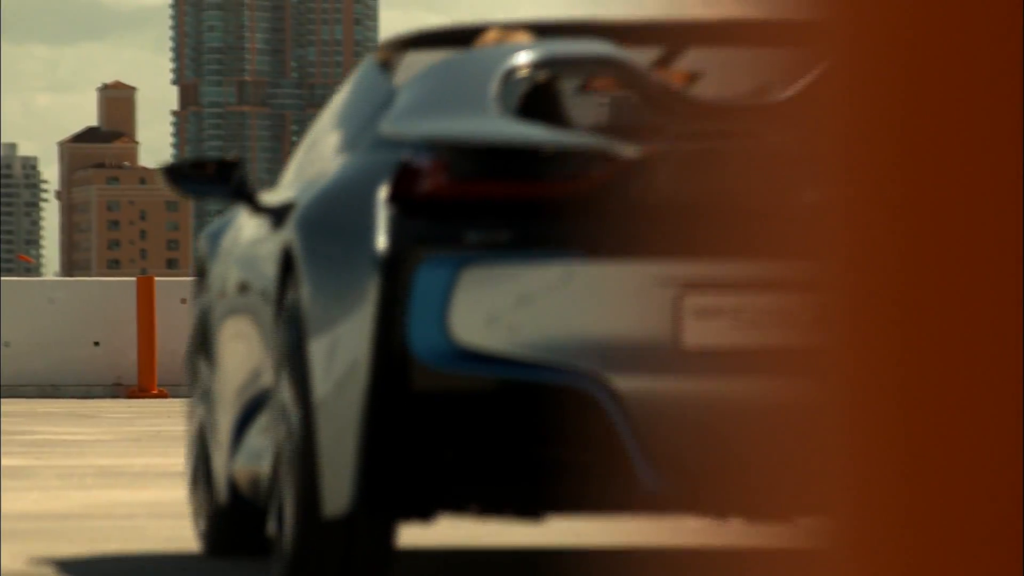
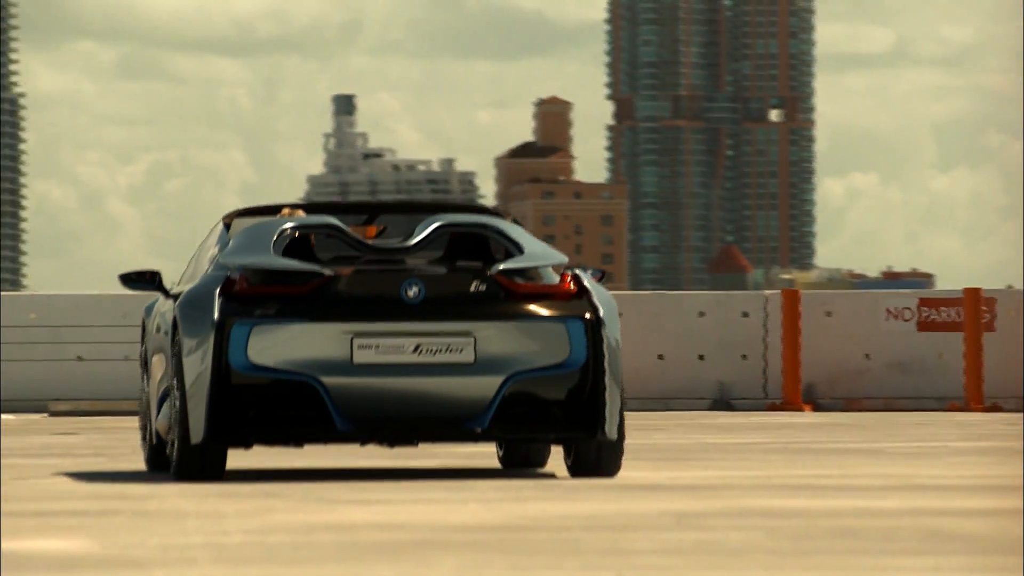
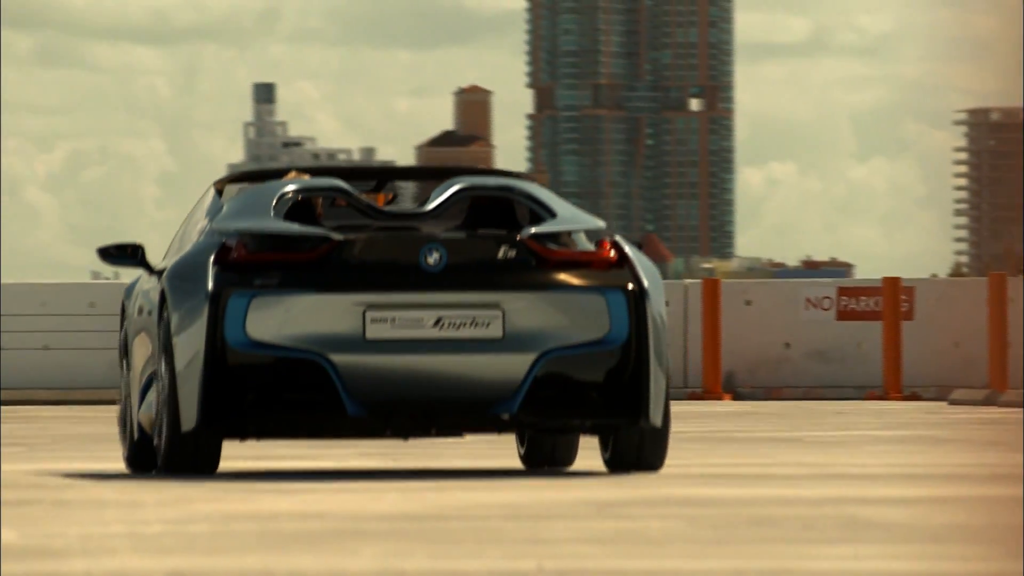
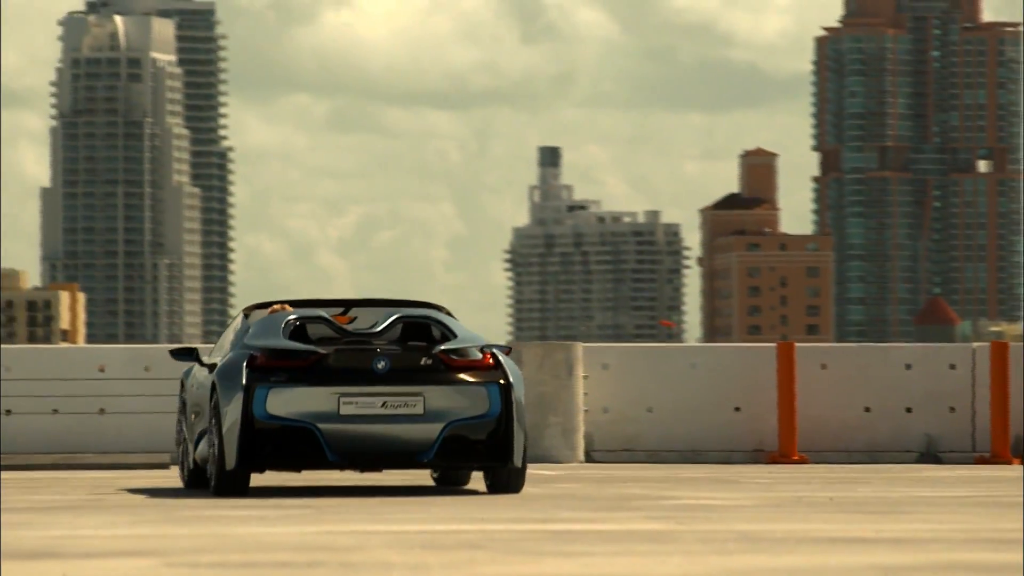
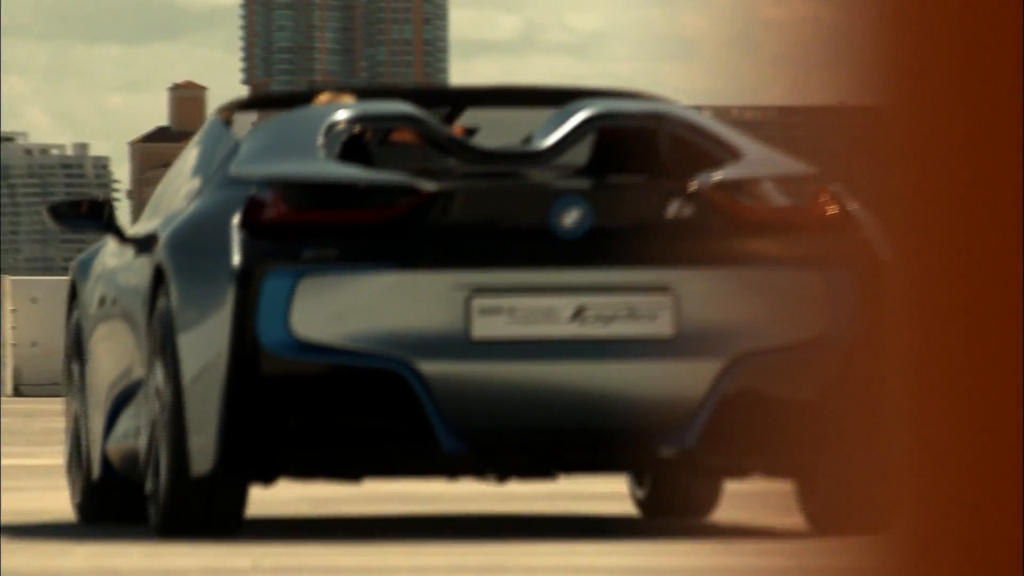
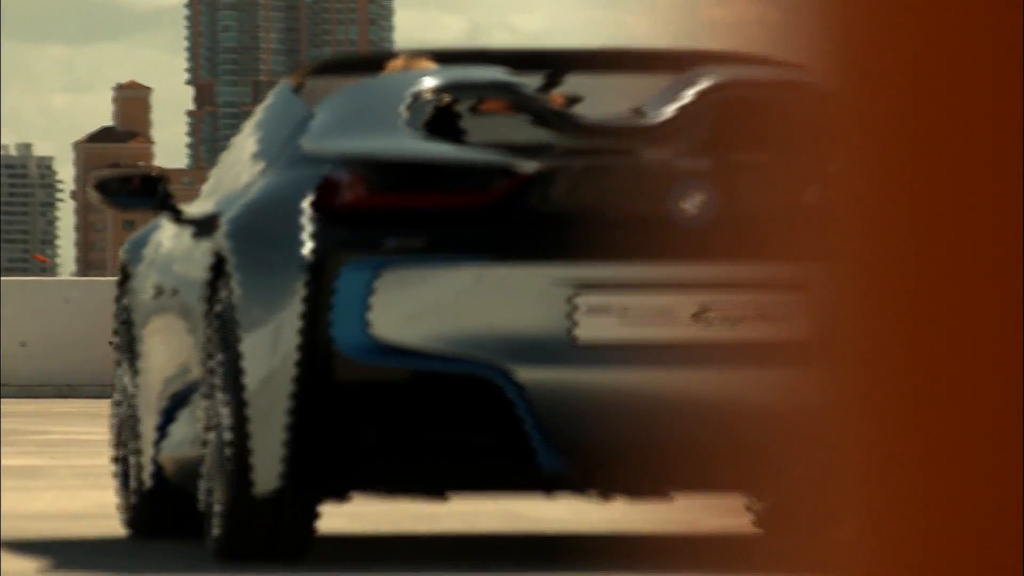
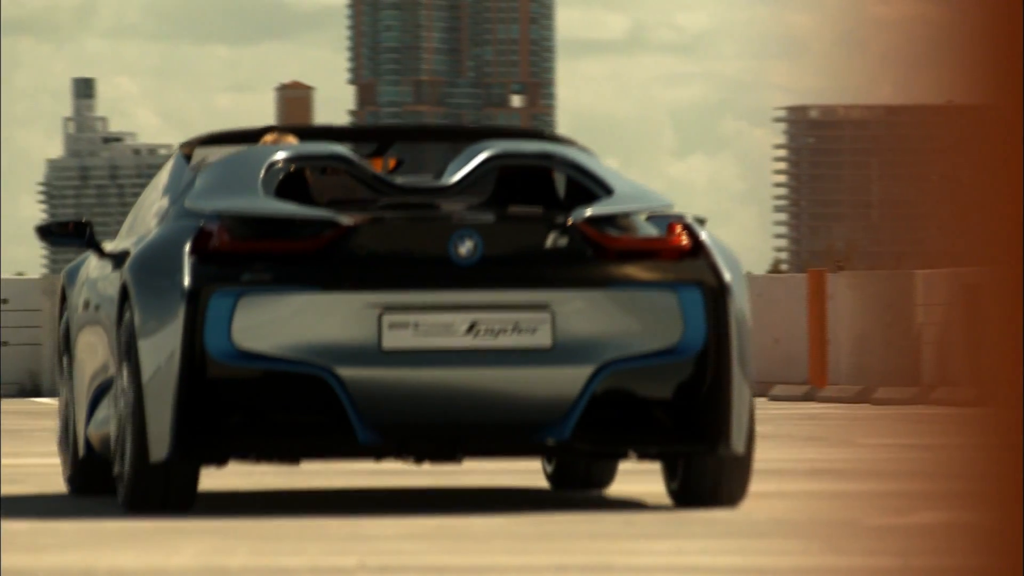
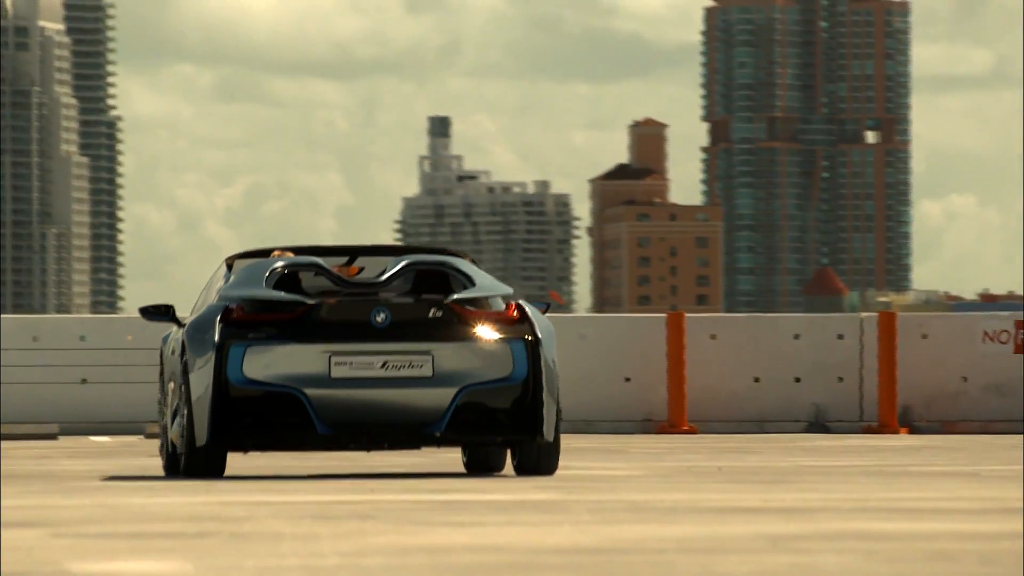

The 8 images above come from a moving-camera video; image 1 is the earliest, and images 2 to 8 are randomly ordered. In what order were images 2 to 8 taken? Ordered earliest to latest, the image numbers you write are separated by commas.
6, 5, 7, 3, 2, 8, 4
